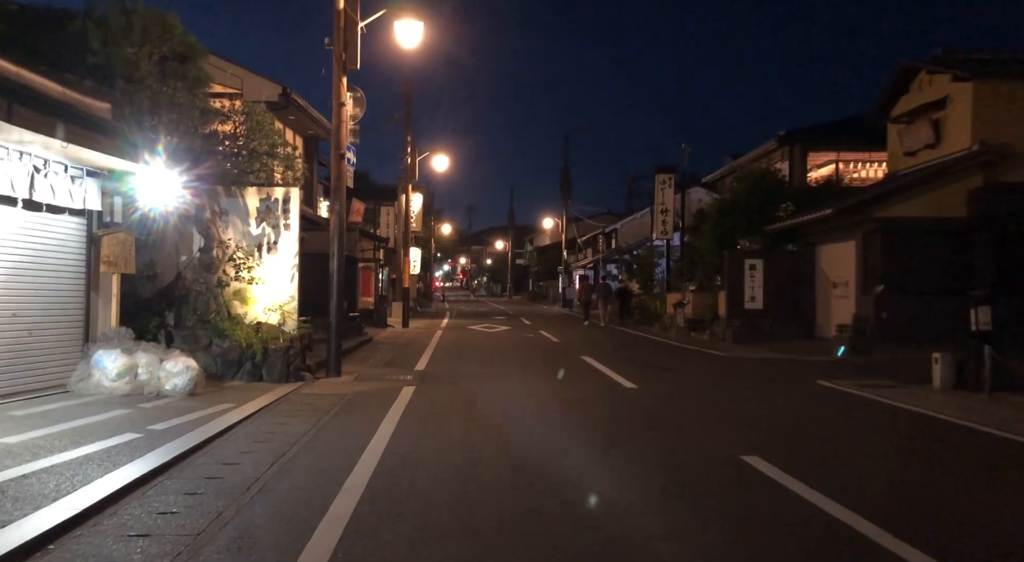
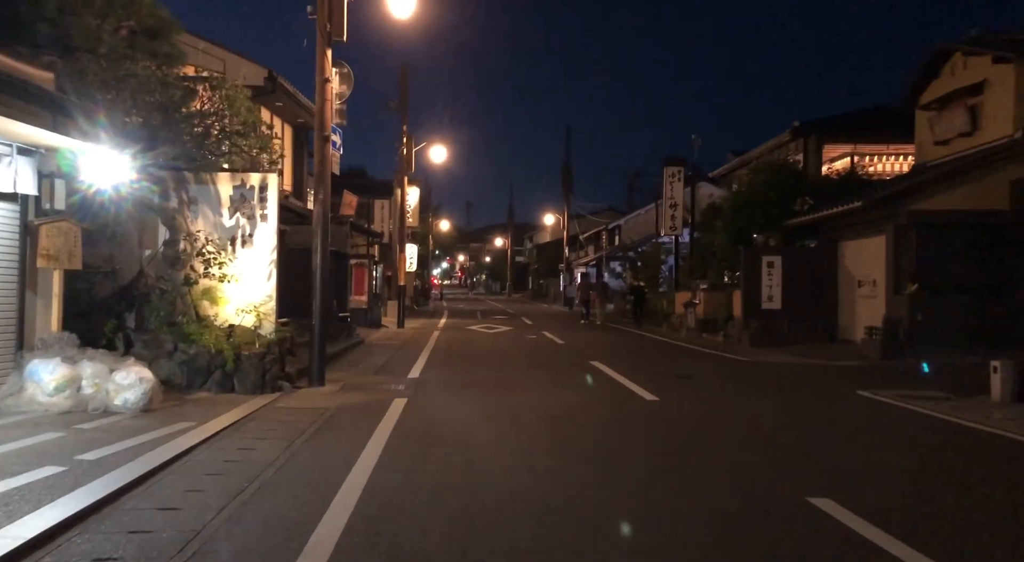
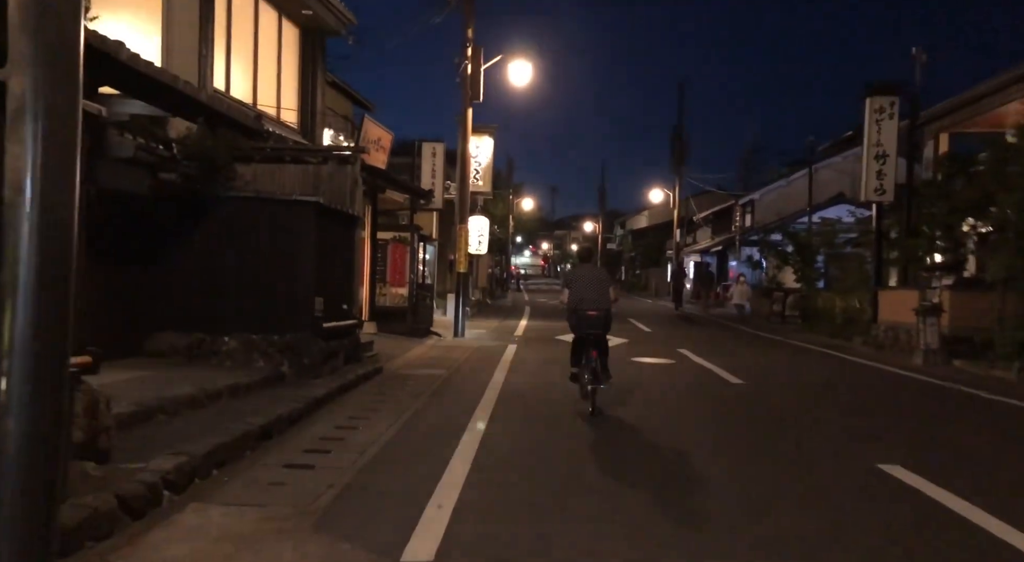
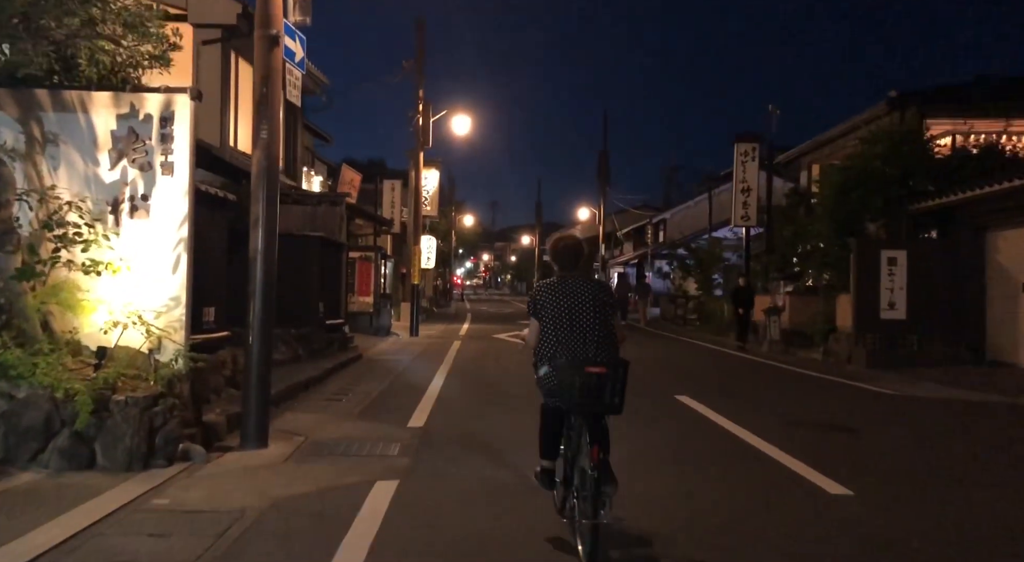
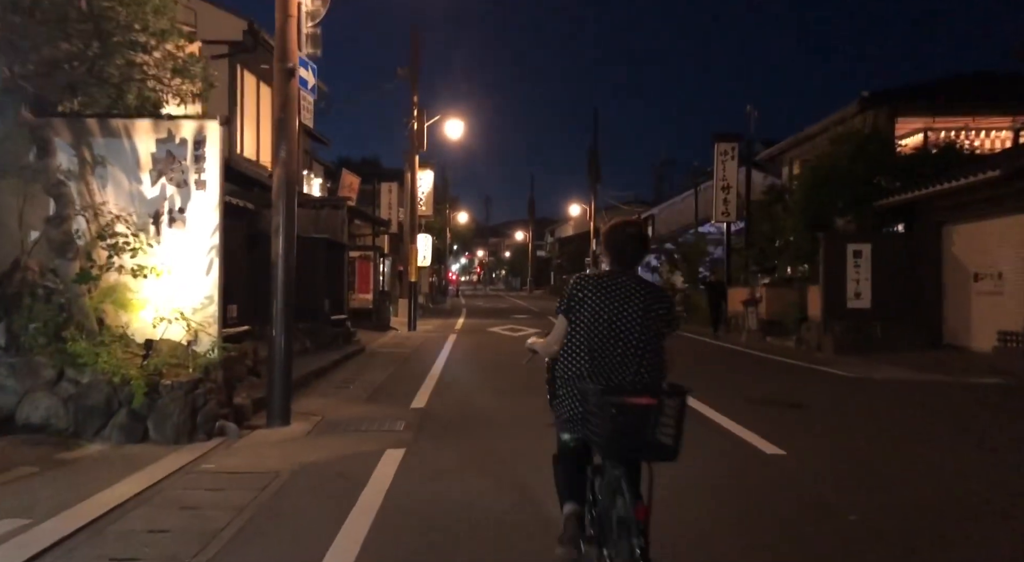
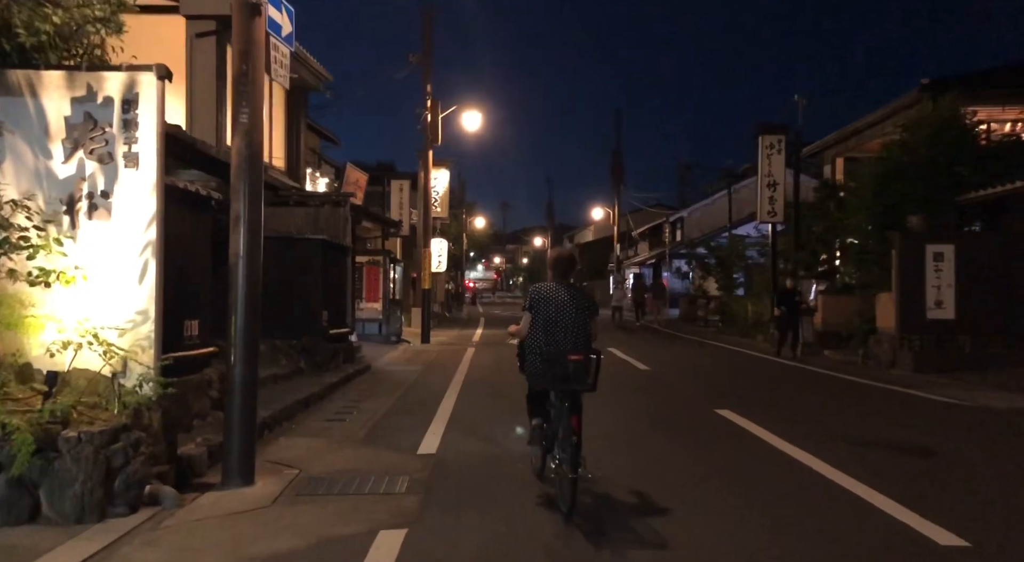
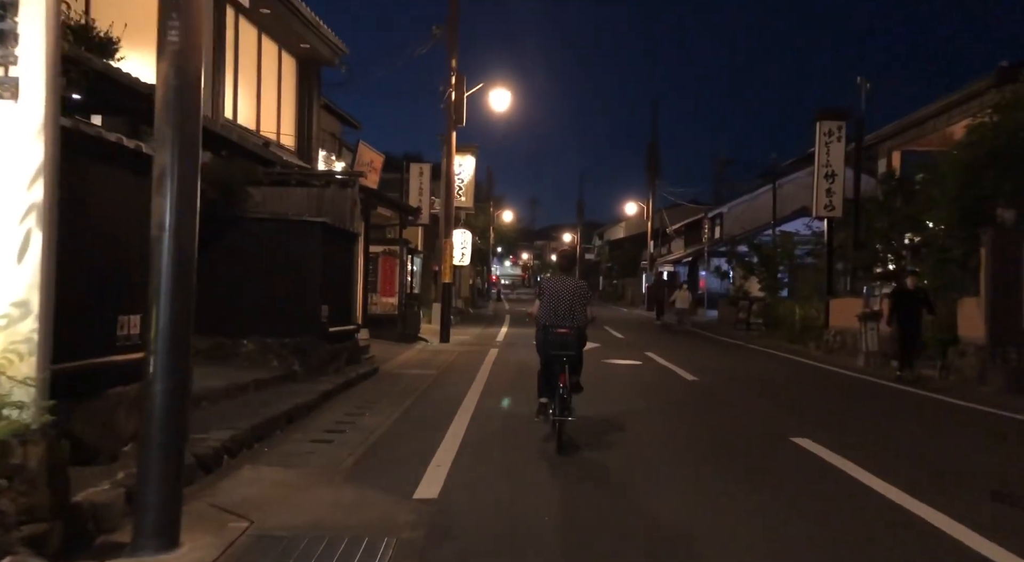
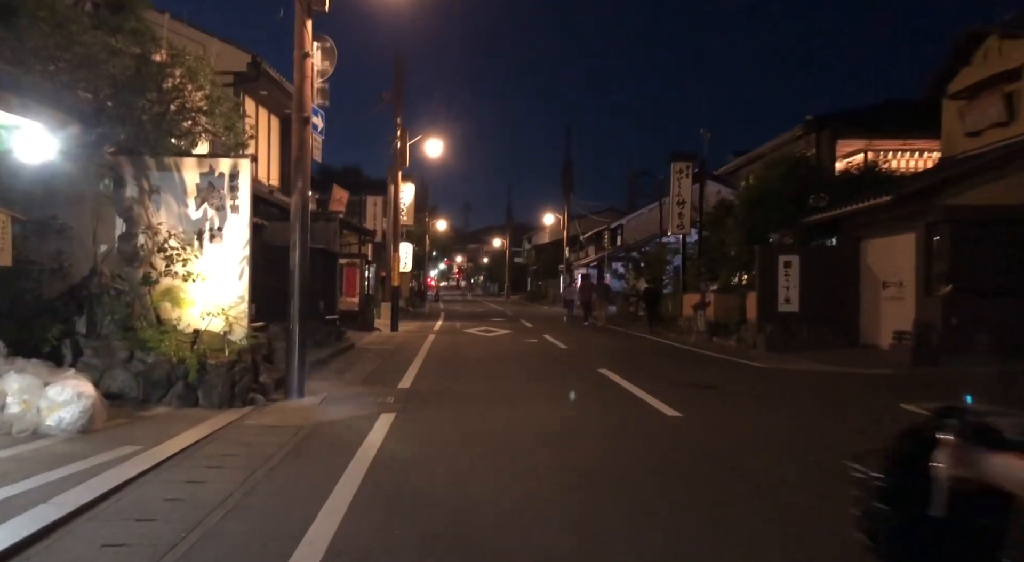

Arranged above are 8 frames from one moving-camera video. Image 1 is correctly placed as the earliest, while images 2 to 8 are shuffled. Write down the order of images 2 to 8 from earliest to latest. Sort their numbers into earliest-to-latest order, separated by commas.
2, 8, 5, 4, 6, 7, 3
